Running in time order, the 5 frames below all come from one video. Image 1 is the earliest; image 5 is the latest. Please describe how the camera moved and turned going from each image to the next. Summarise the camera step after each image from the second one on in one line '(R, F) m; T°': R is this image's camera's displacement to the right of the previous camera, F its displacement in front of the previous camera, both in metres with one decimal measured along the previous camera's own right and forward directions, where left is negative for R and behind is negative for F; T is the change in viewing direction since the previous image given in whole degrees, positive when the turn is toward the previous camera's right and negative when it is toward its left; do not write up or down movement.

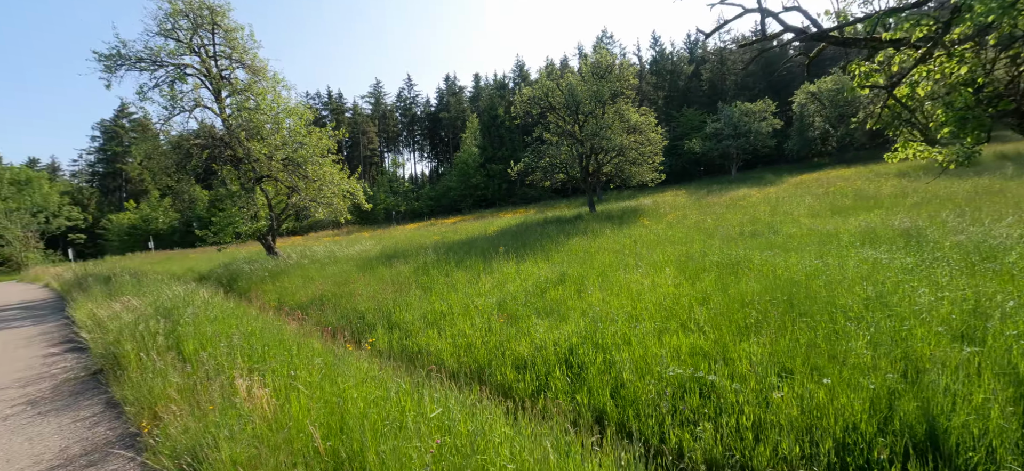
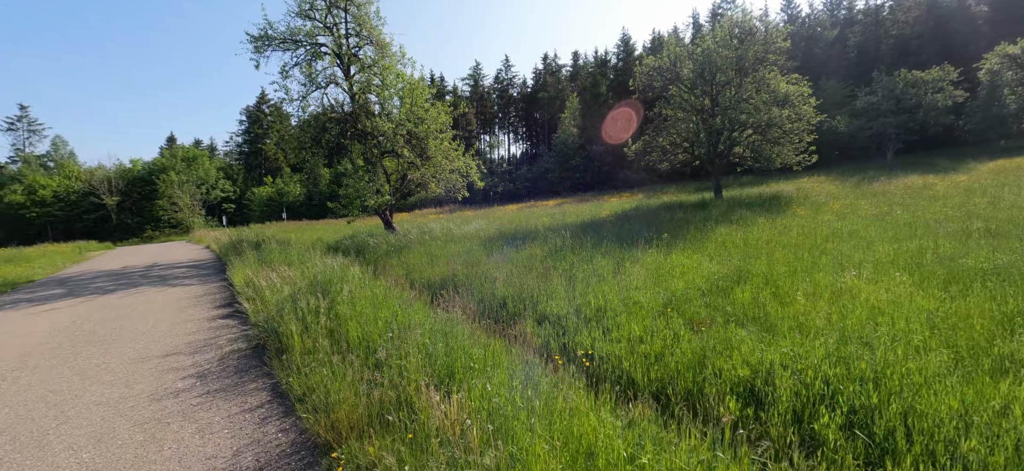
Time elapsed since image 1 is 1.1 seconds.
(-1.2, +1.0) m; -12°
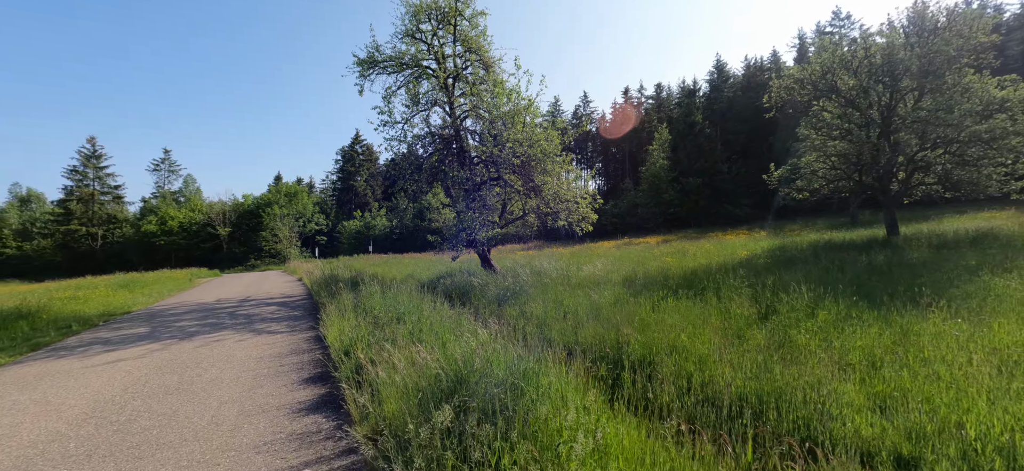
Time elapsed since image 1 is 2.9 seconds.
(-1.6, +2.1) m; -10°
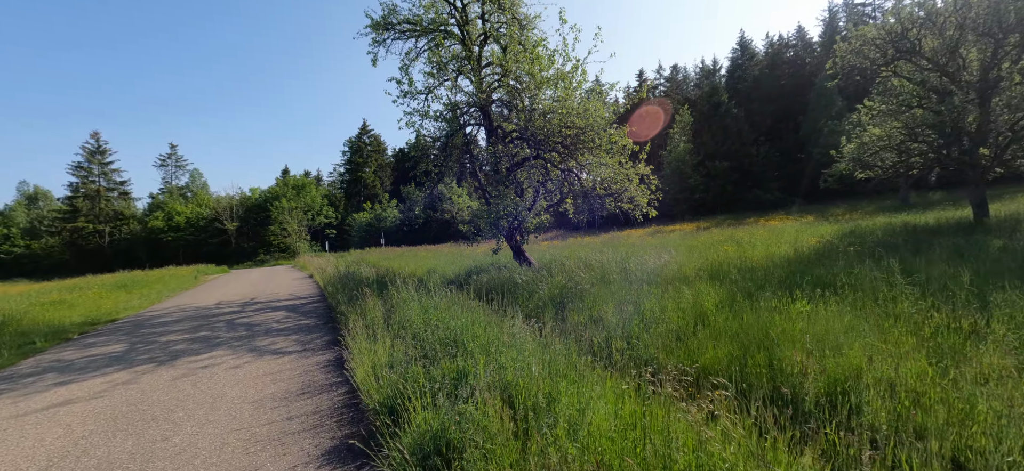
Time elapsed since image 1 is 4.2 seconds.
(-0.9, +1.6) m; -1°
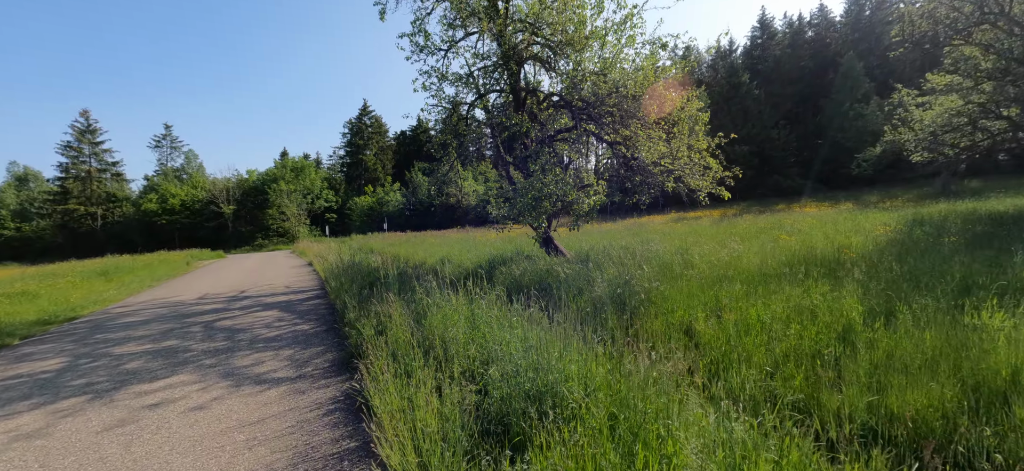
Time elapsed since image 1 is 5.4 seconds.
(-0.7, +1.4) m; 0°
